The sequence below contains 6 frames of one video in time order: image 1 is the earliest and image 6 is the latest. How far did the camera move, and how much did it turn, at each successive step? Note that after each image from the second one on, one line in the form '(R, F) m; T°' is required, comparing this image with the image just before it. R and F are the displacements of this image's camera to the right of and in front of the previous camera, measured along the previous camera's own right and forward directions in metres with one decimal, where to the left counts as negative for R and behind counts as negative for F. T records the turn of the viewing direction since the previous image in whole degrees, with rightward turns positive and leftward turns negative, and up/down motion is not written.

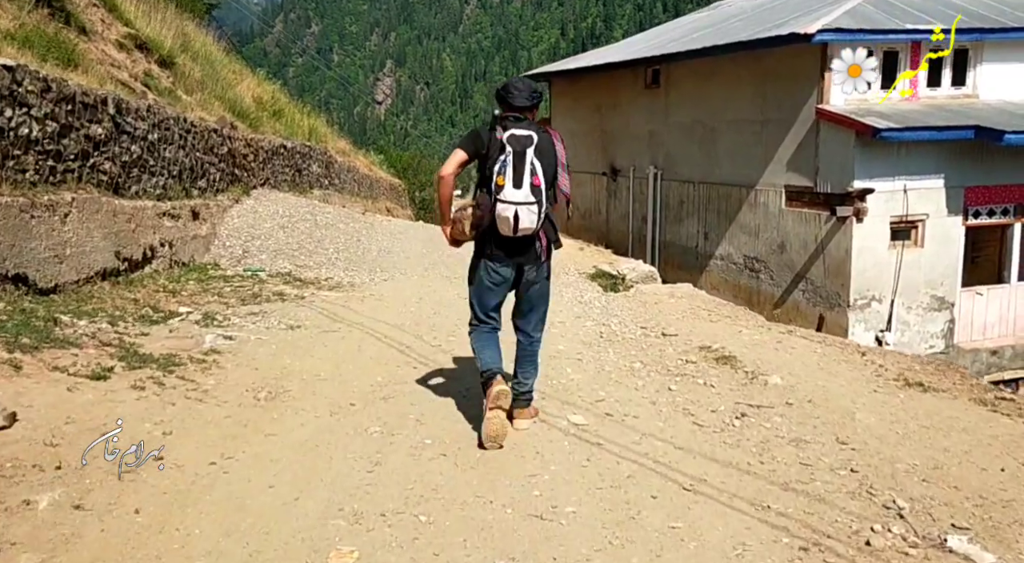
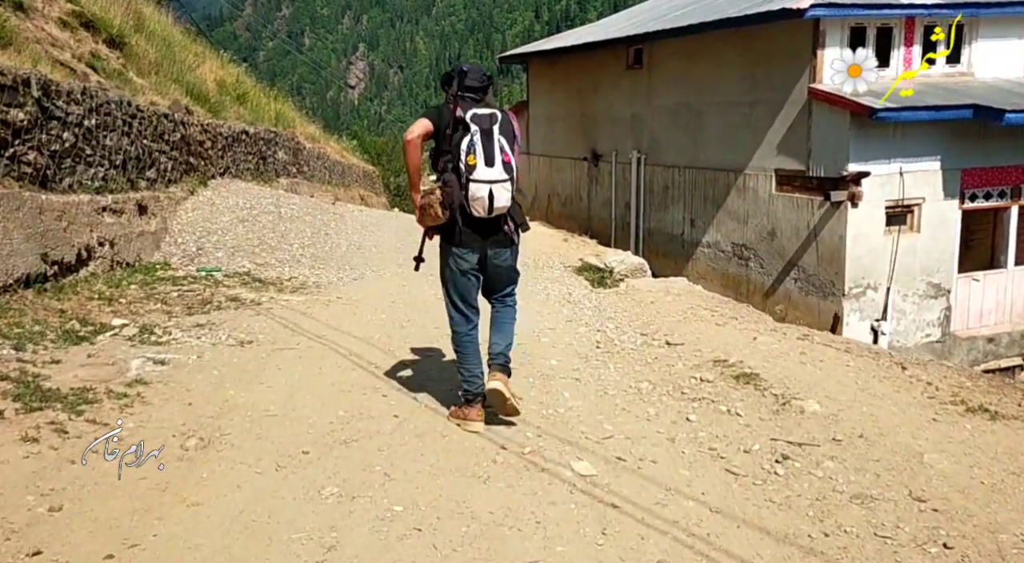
(0.0, +0.8) m; +2°
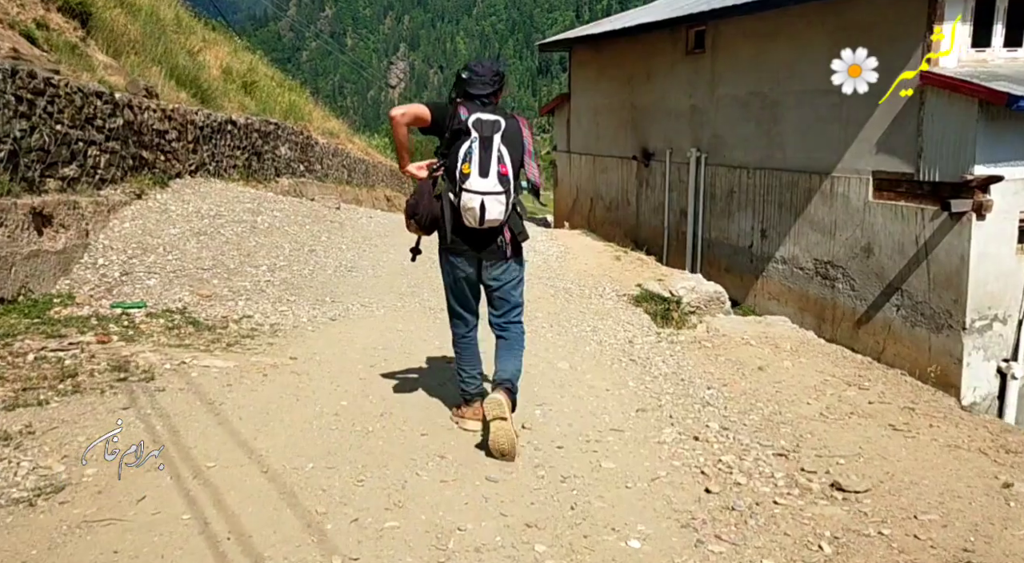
(0.0, +2.7) m; -2°
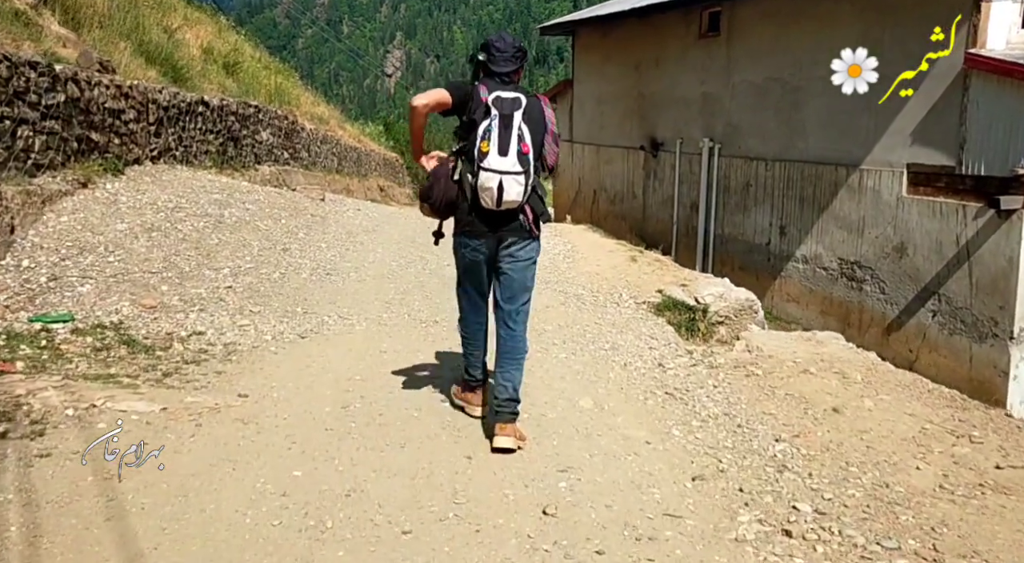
(-0.1, +1.2) m; 0°
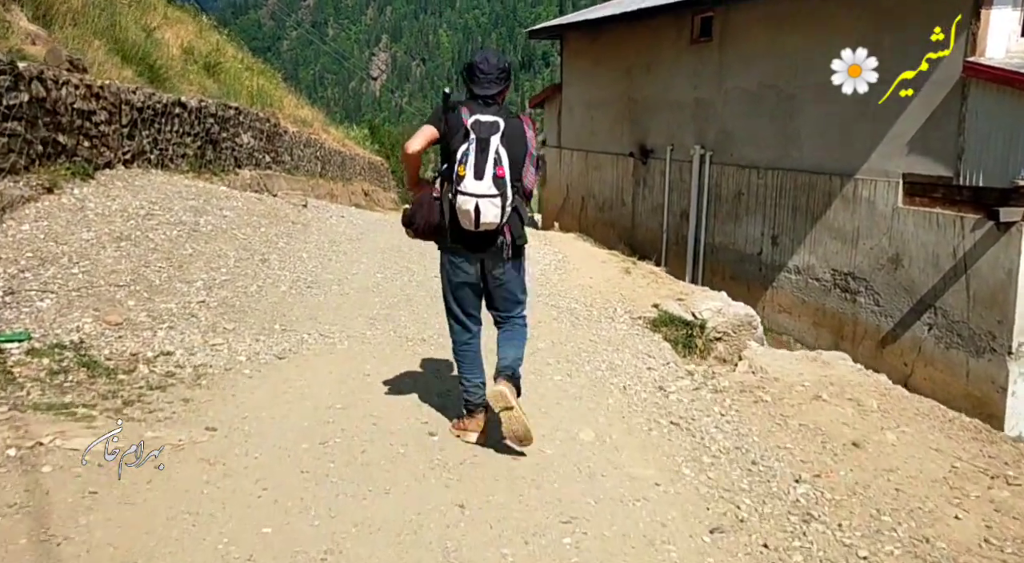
(-0.1, +0.4) m; +1°
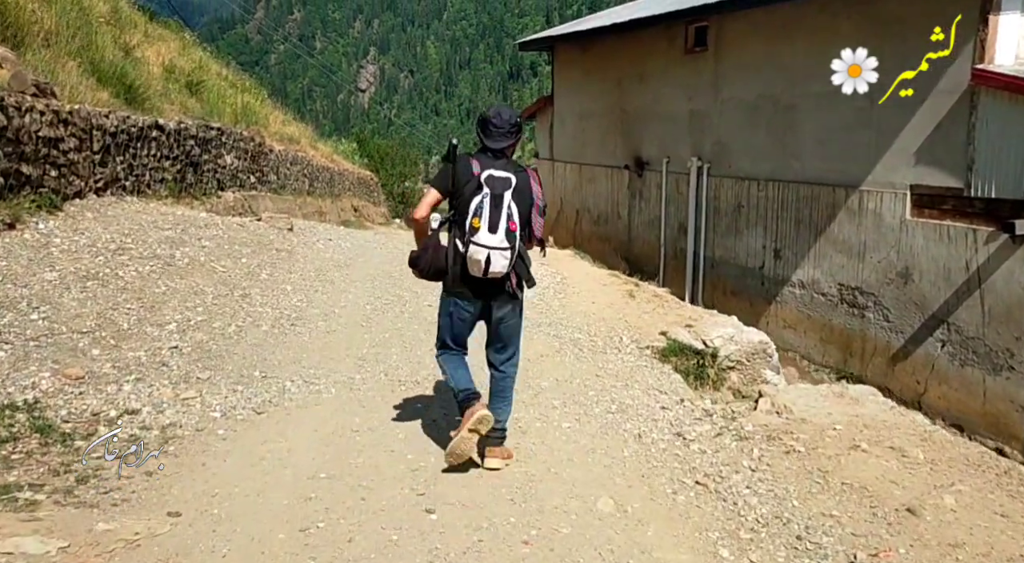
(-0.1, +0.5) m; 0°
